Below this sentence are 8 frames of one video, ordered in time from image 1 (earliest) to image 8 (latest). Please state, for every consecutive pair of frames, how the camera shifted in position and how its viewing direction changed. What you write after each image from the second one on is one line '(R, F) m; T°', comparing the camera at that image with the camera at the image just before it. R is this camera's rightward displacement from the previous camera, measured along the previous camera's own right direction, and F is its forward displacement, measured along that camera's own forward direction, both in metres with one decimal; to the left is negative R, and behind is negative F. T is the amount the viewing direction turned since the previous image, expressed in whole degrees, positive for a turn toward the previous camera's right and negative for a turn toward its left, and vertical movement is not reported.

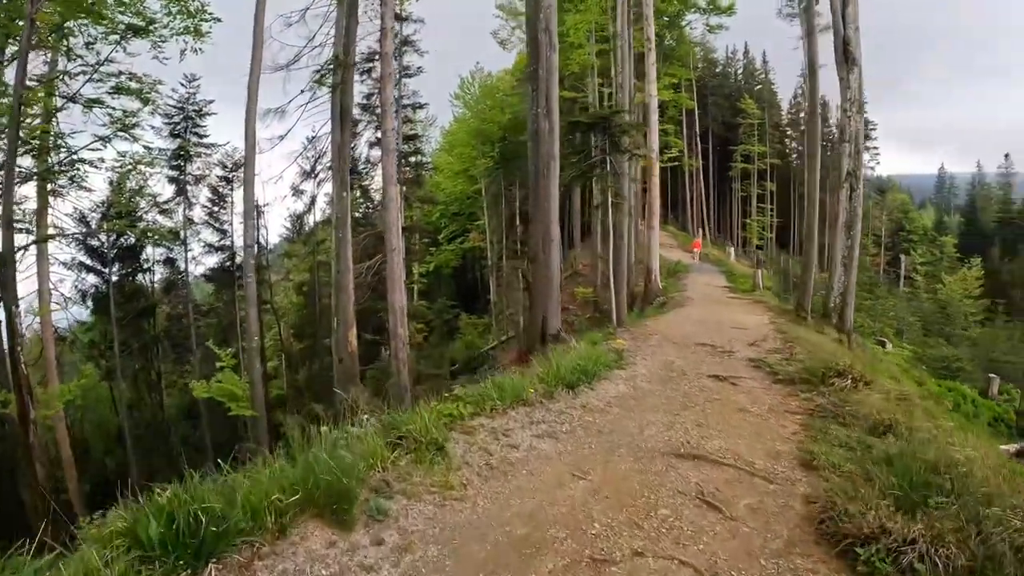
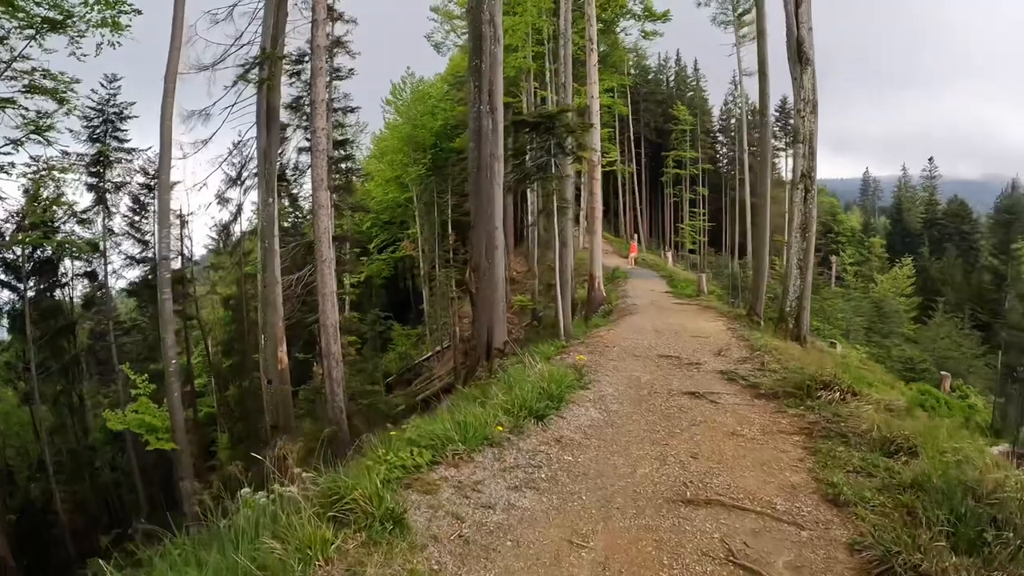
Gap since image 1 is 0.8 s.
(-0.2, +0.8) m; +6°
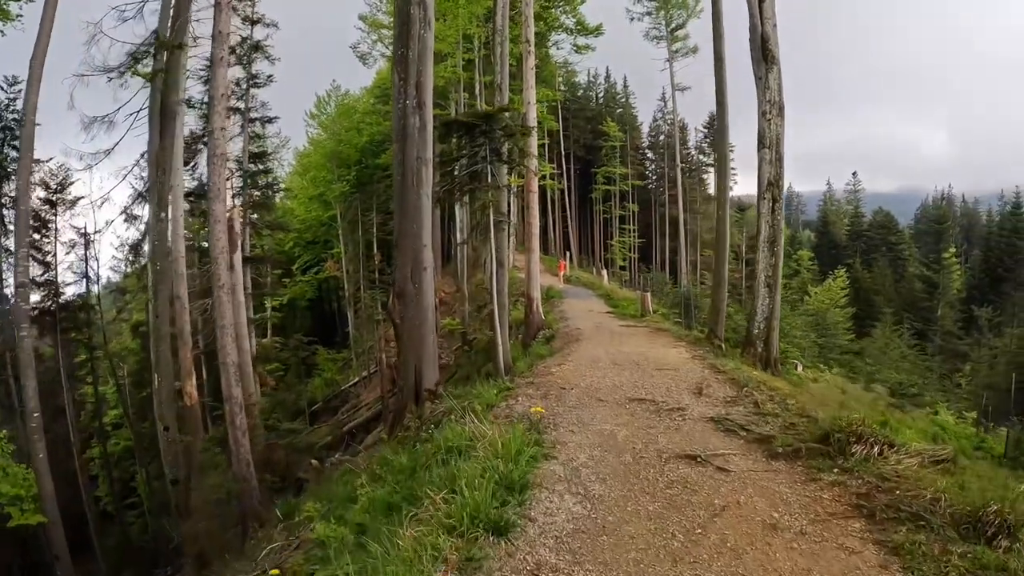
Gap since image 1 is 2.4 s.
(-0.1, +1.6) m; +7°
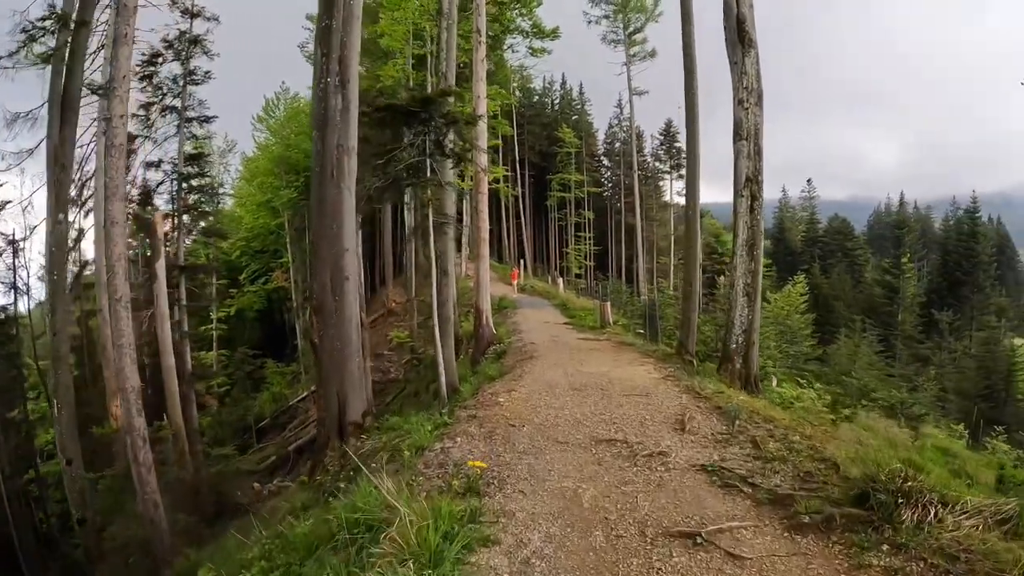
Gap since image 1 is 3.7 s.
(+0.2, +1.4) m; +4°
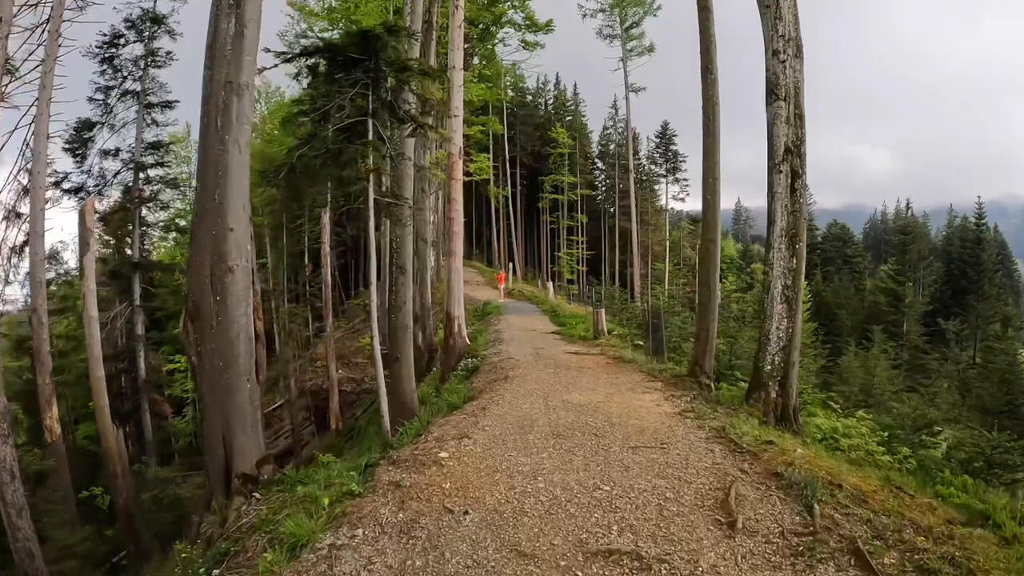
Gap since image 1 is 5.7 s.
(+0.3, +2.1) m; +1°
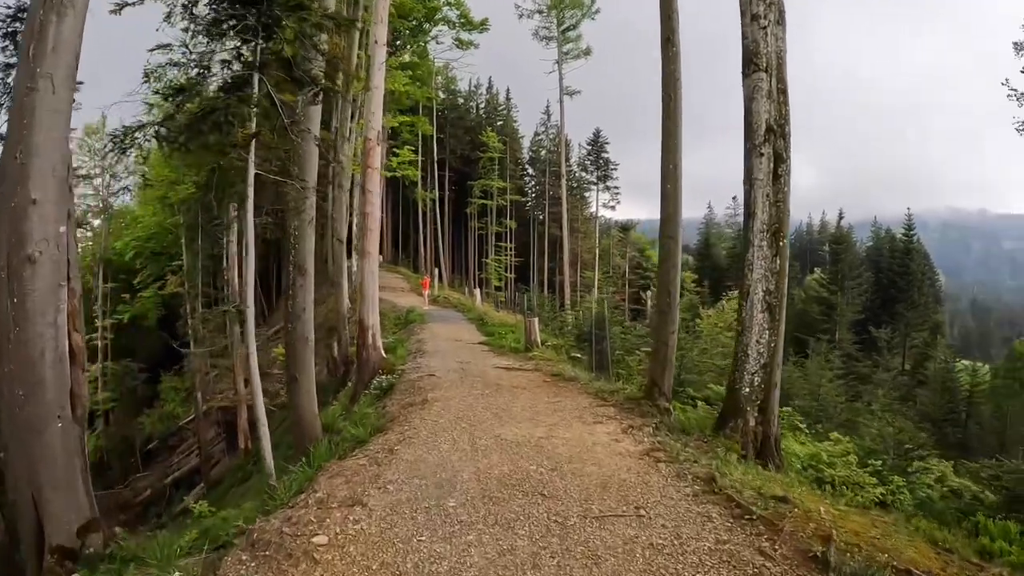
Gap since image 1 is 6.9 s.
(+0.1, +1.3) m; +6°
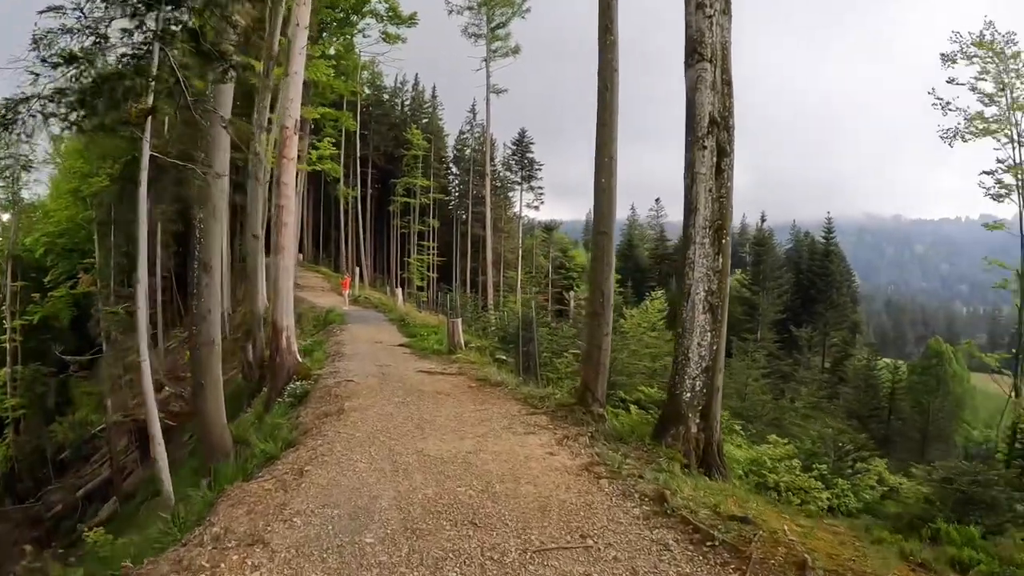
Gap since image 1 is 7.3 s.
(0.0, +0.5) m; +7°
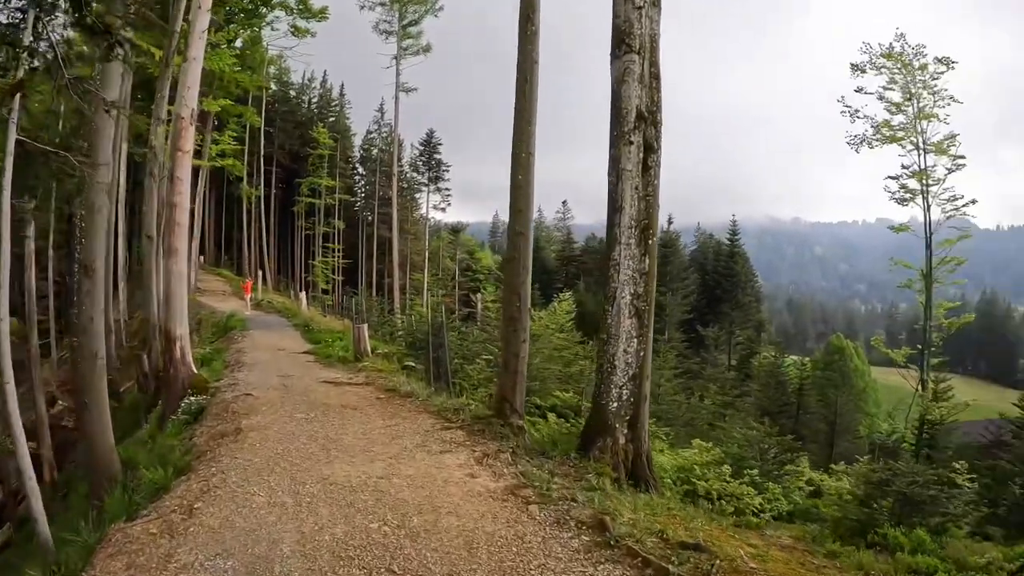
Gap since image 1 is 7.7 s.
(0.0, +0.4) m; +9°
